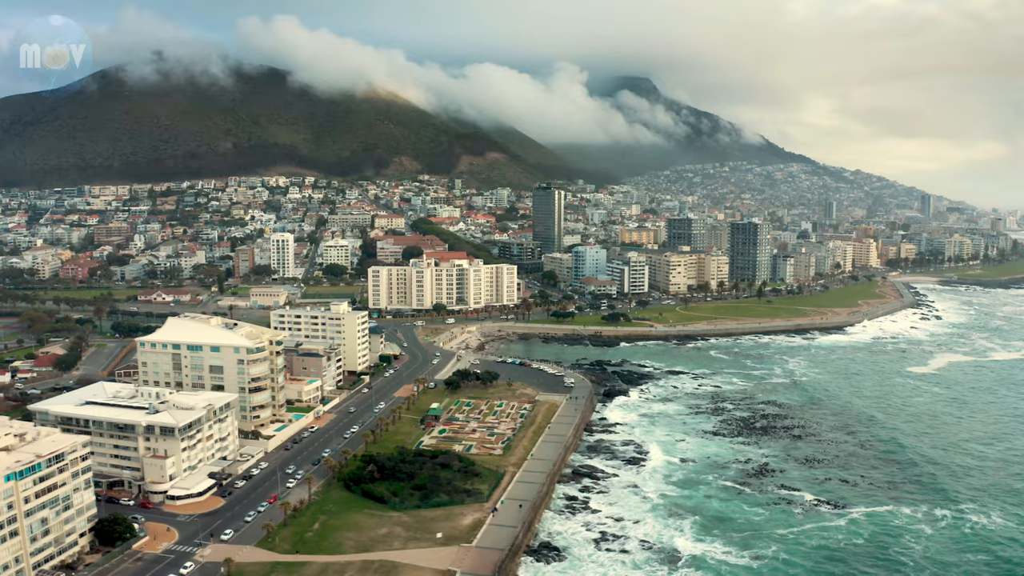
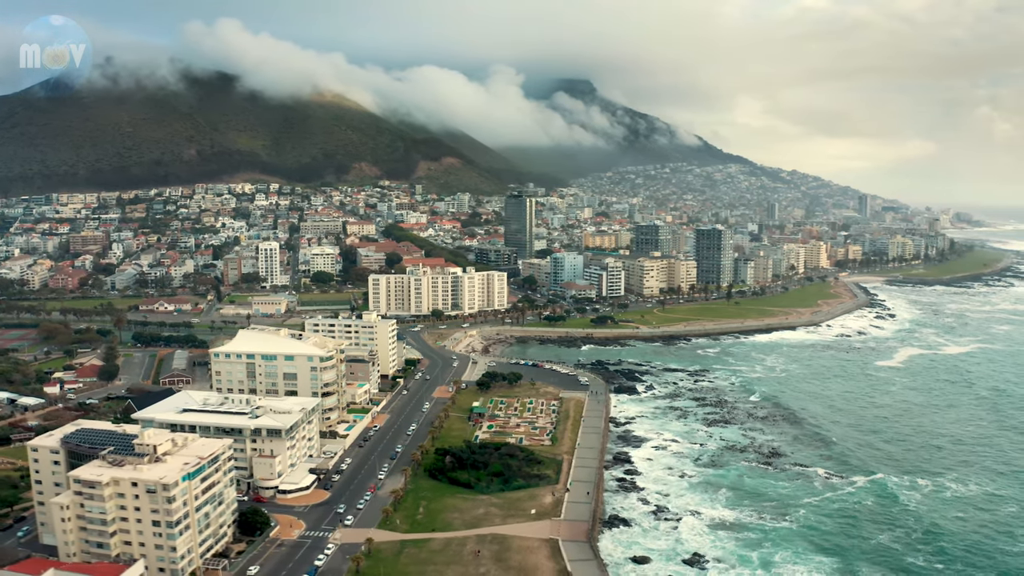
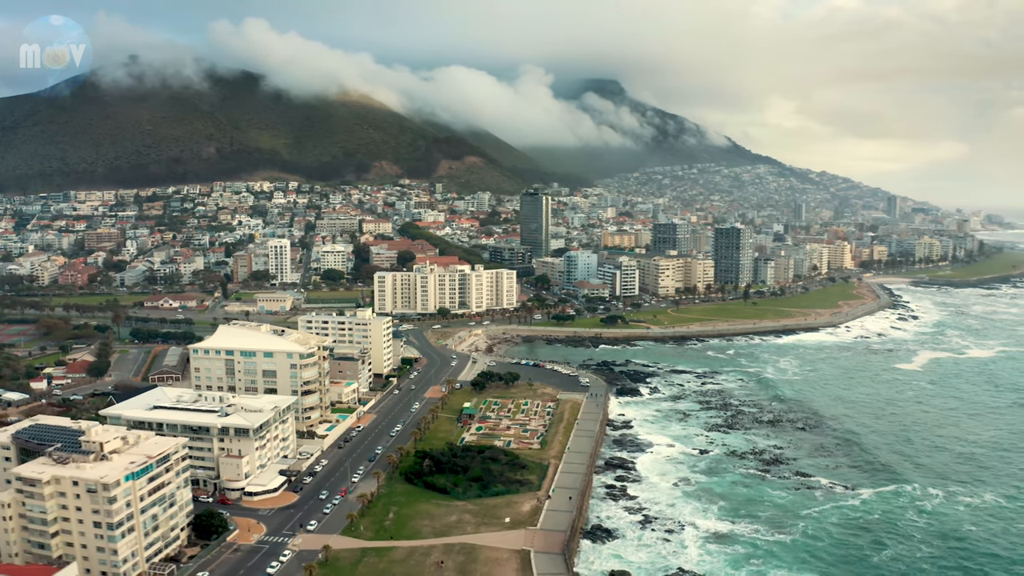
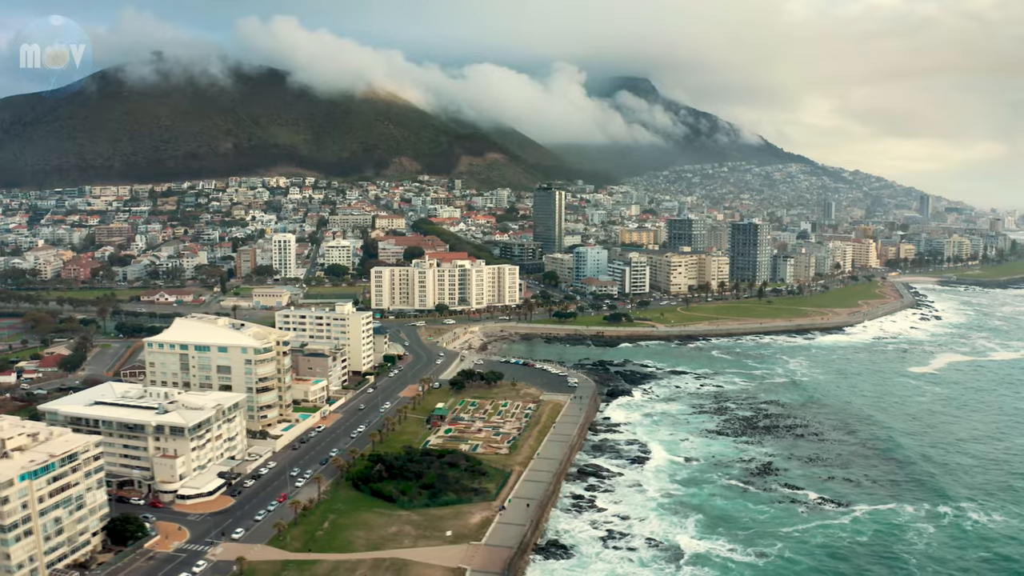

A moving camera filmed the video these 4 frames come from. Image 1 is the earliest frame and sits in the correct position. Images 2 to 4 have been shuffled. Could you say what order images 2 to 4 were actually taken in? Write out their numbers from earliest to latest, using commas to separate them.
4, 3, 2
